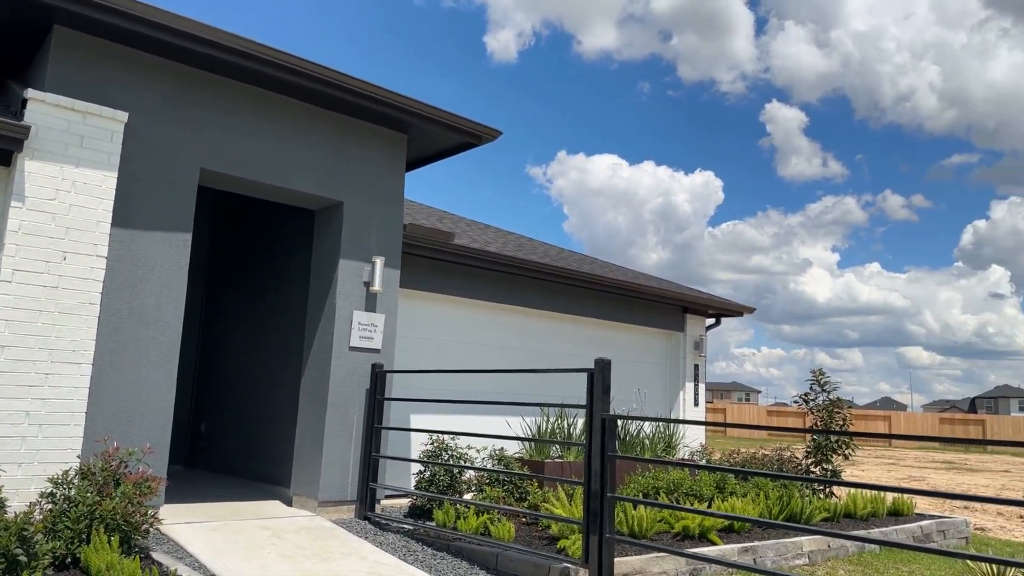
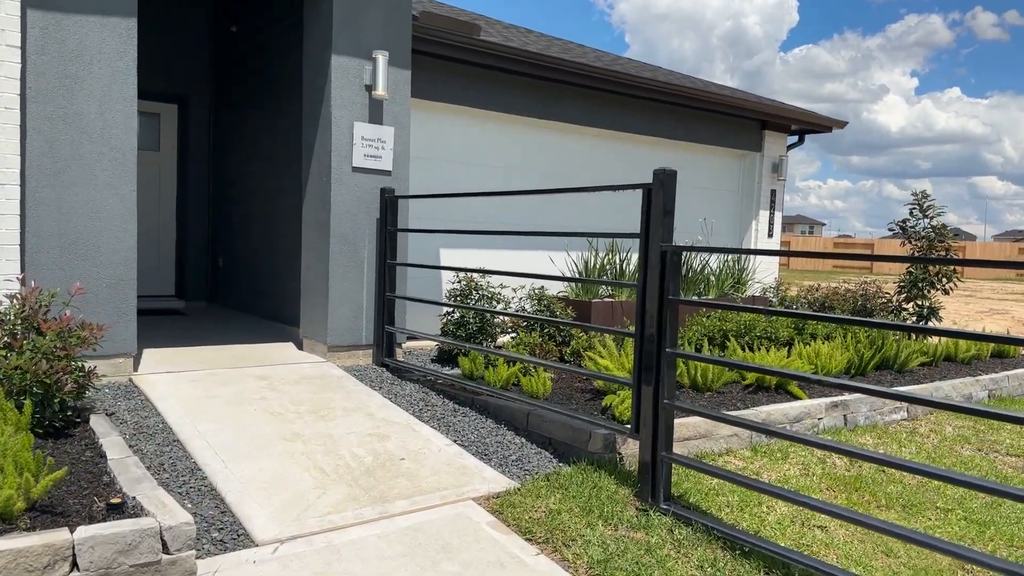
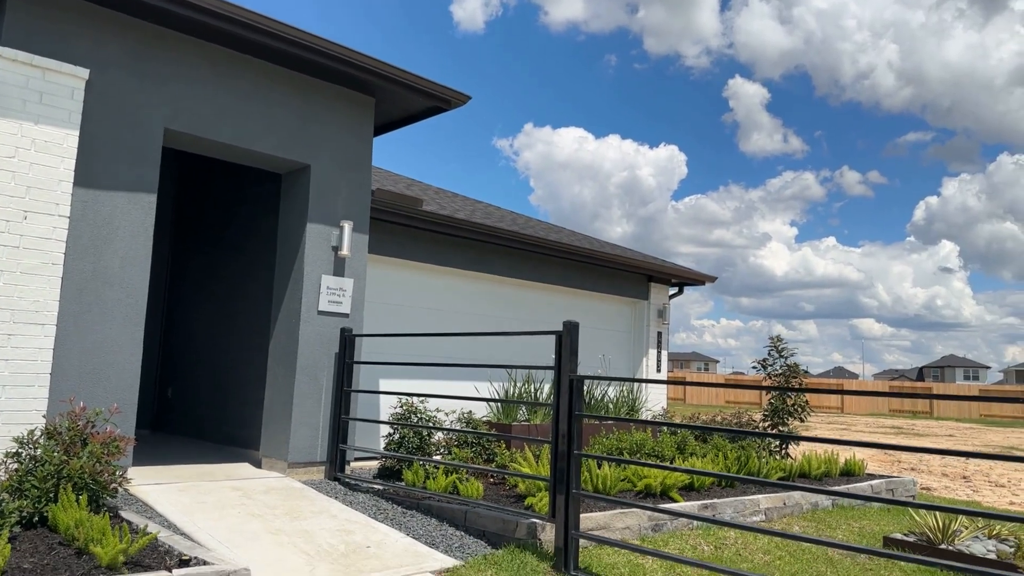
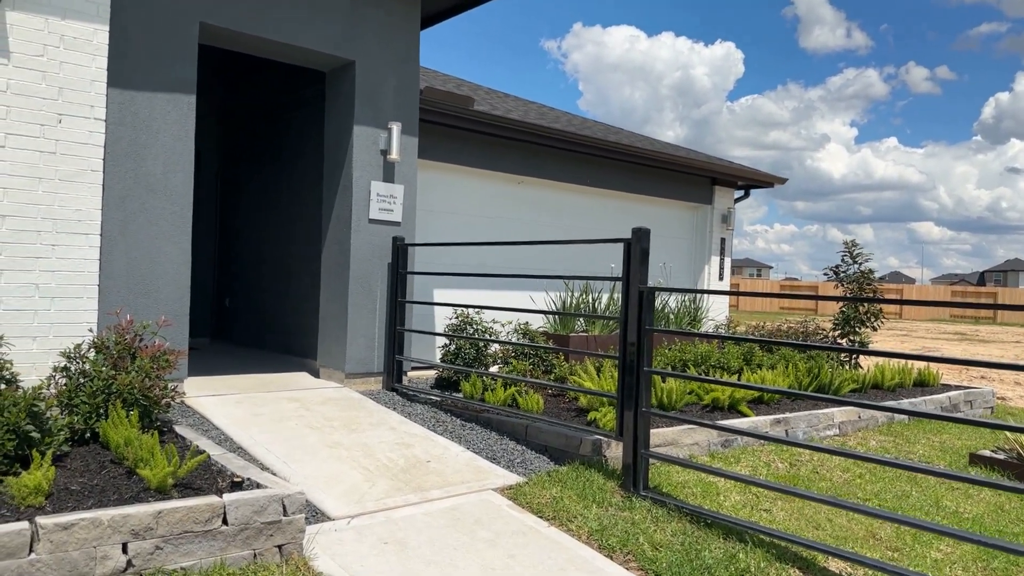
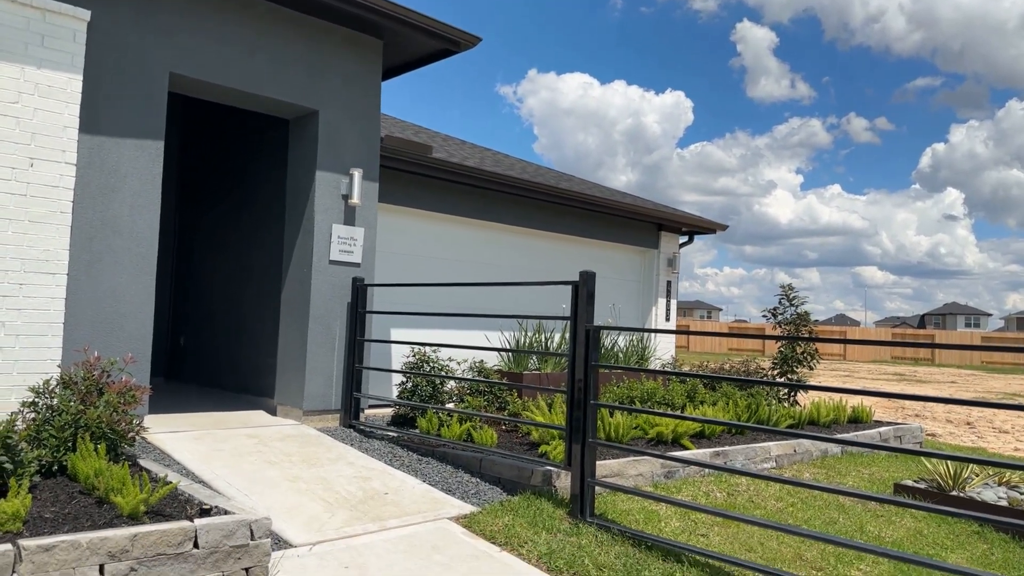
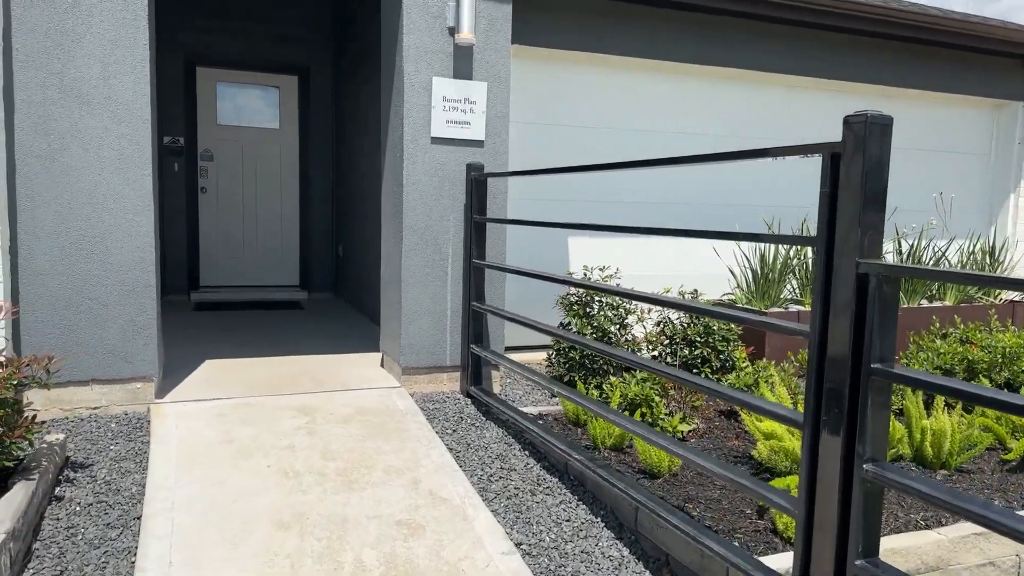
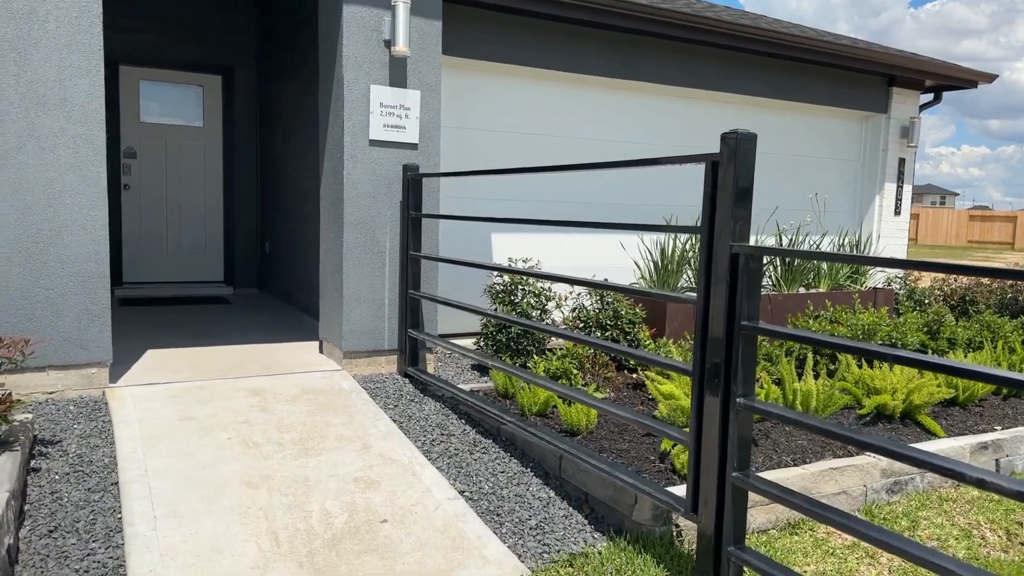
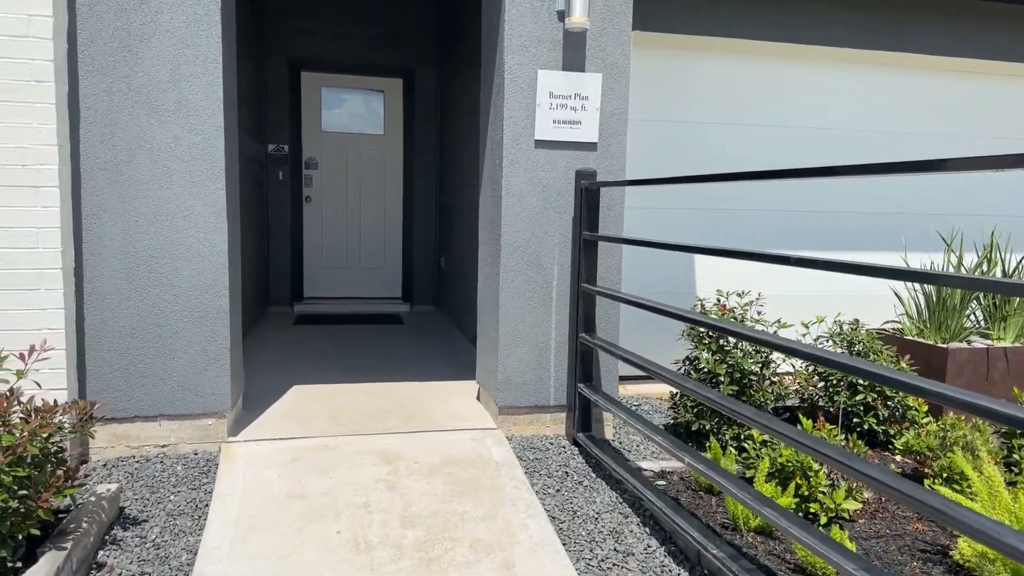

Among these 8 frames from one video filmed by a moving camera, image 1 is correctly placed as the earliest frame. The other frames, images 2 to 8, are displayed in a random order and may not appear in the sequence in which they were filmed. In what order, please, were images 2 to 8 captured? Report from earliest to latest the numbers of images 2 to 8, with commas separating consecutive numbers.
3, 5, 4, 2, 7, 6, 8
